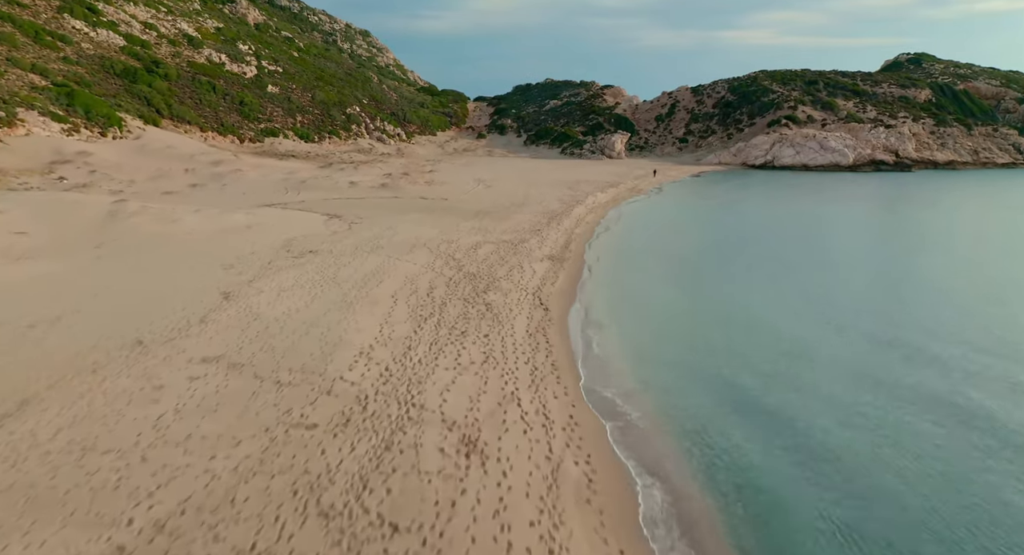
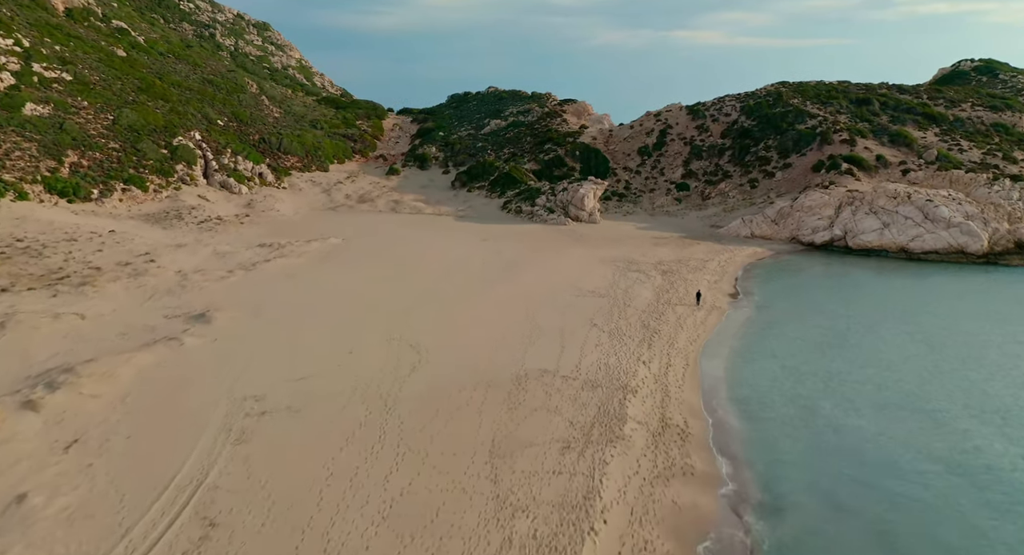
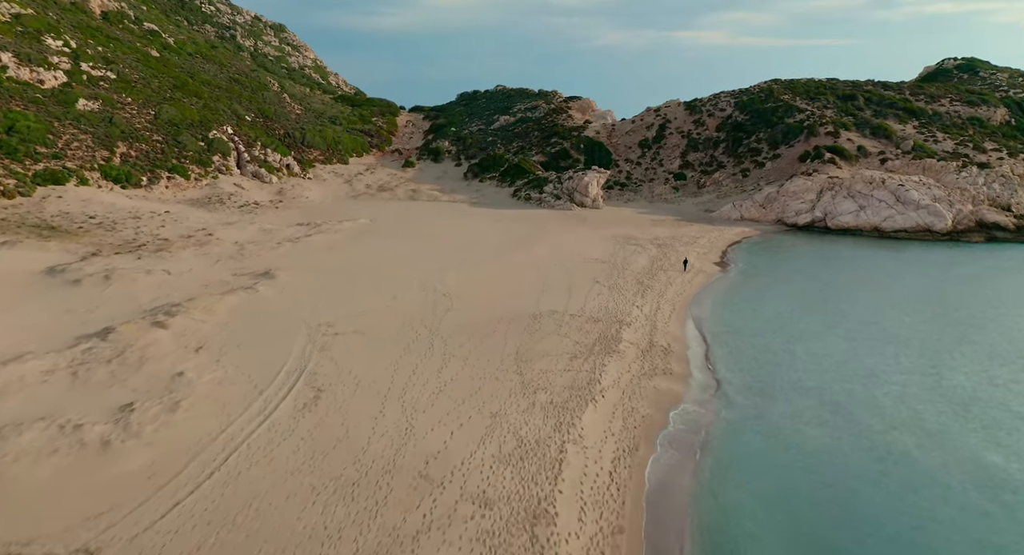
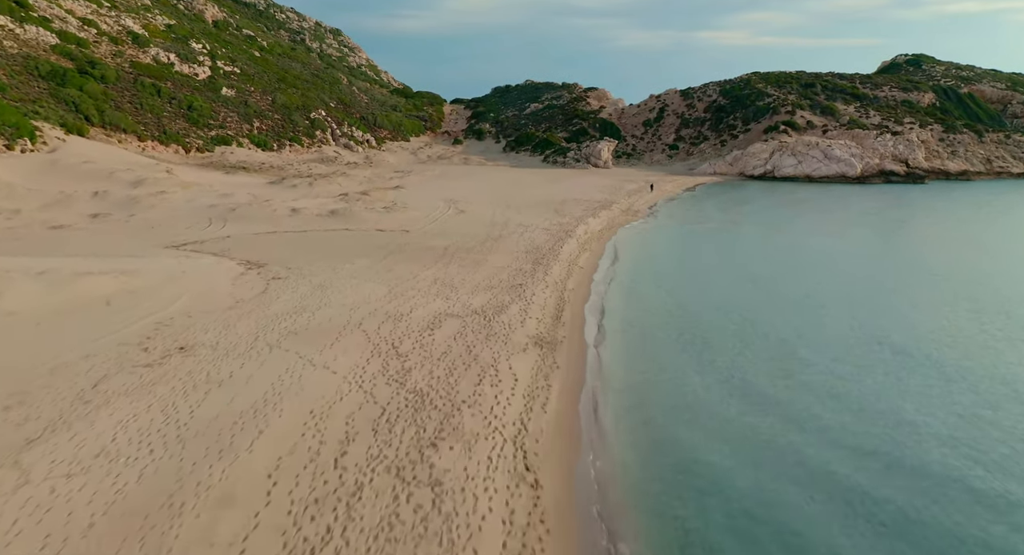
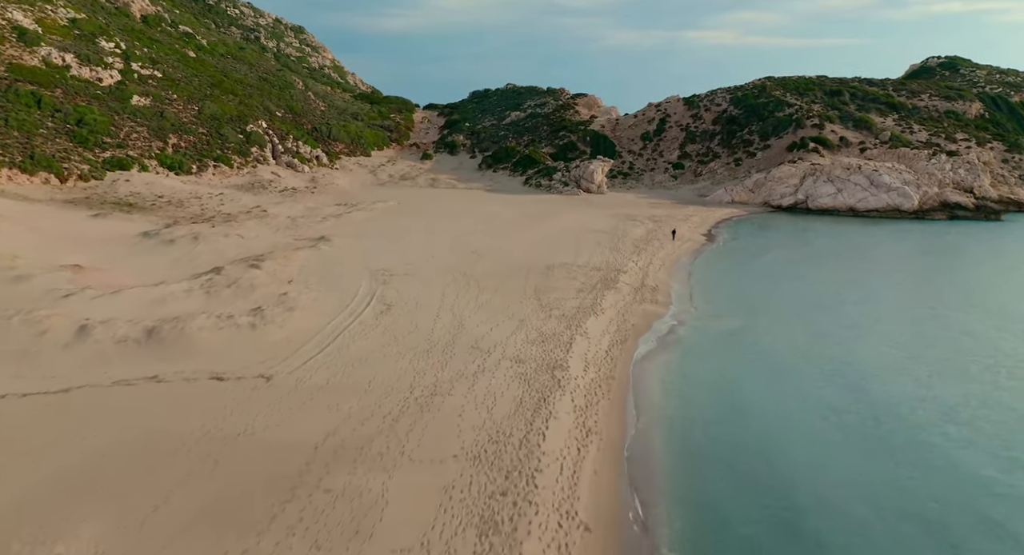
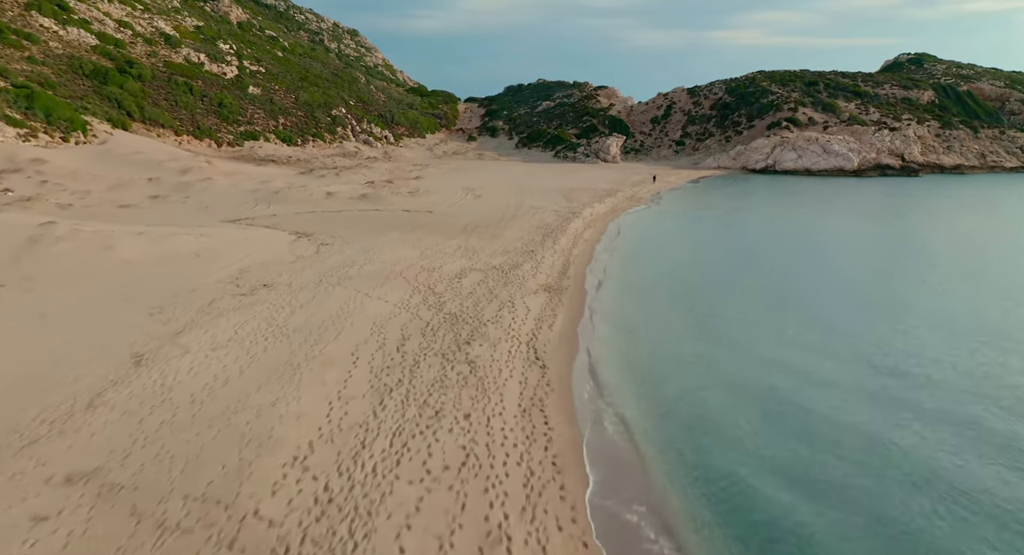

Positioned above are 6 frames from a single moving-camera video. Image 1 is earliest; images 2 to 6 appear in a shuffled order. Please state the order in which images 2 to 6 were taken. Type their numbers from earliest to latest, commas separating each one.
6, 4, 5, 3, 2
